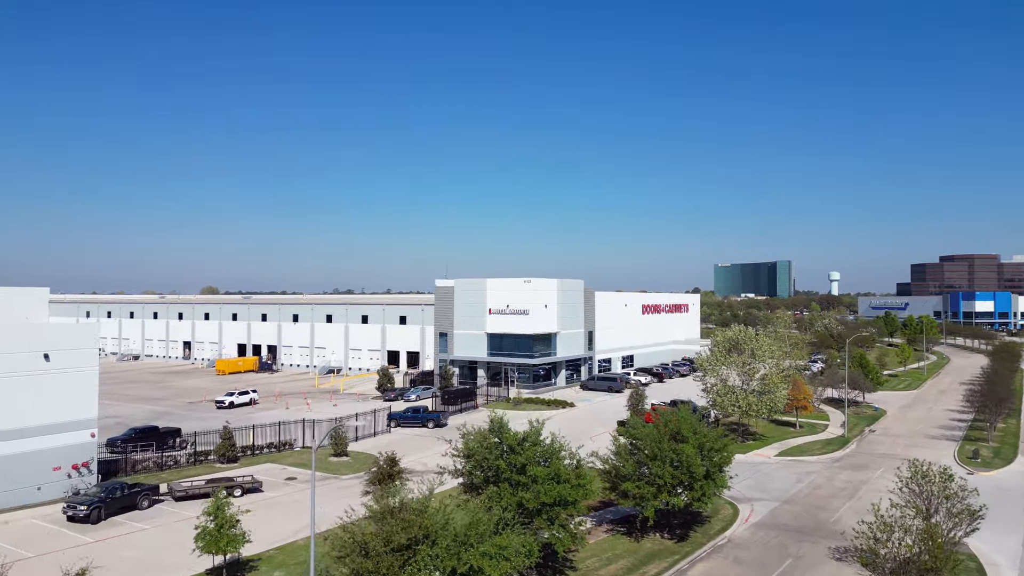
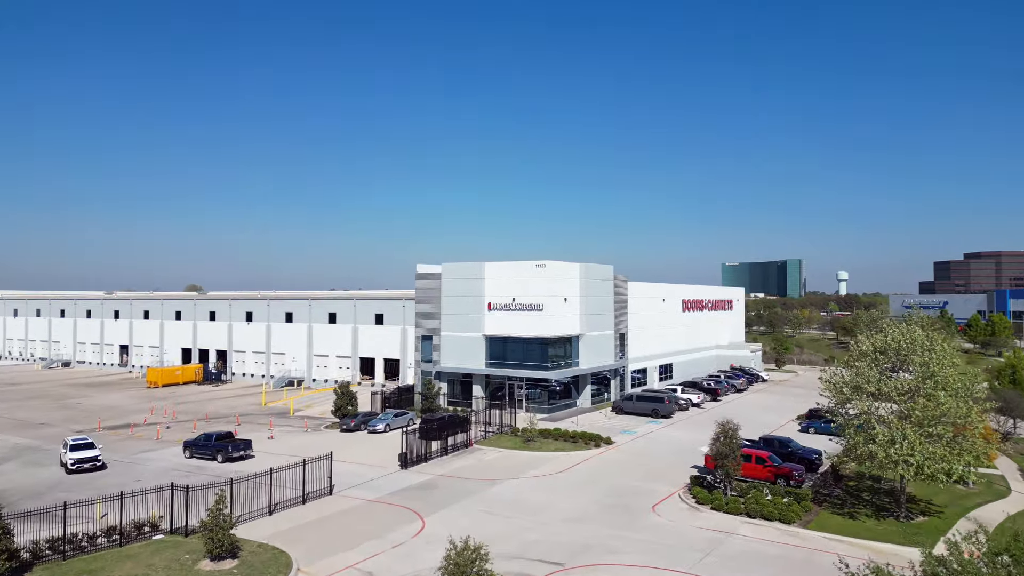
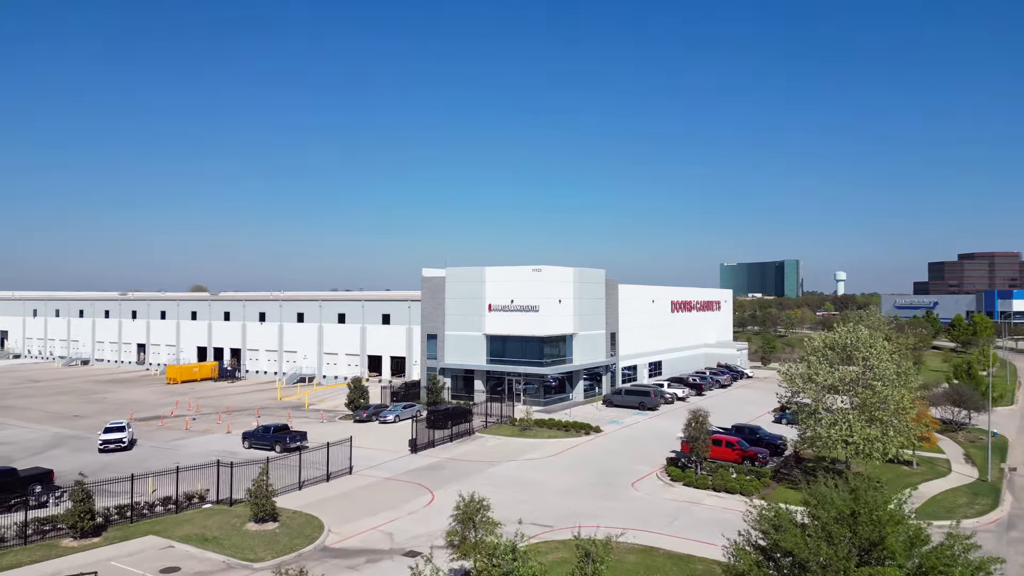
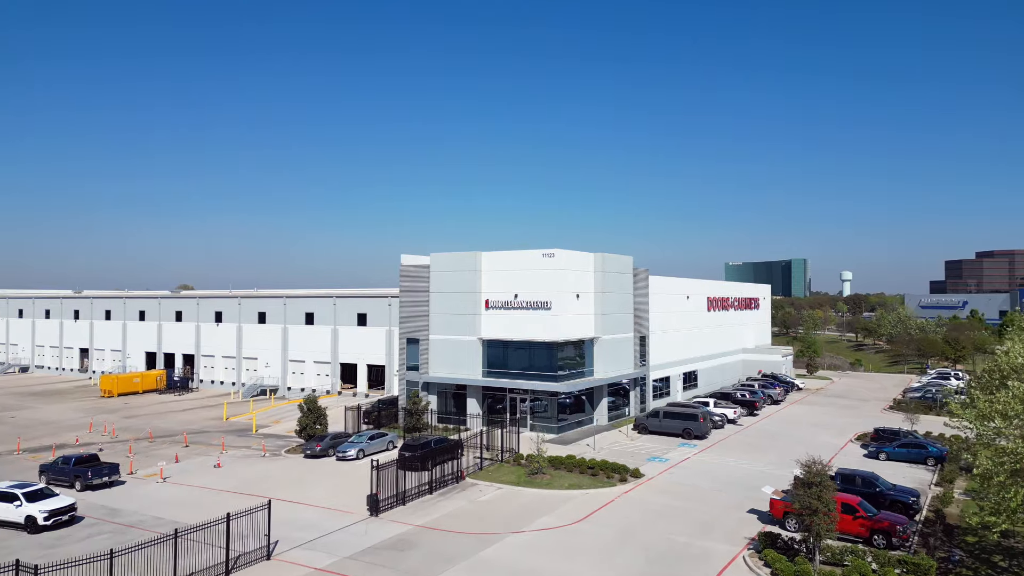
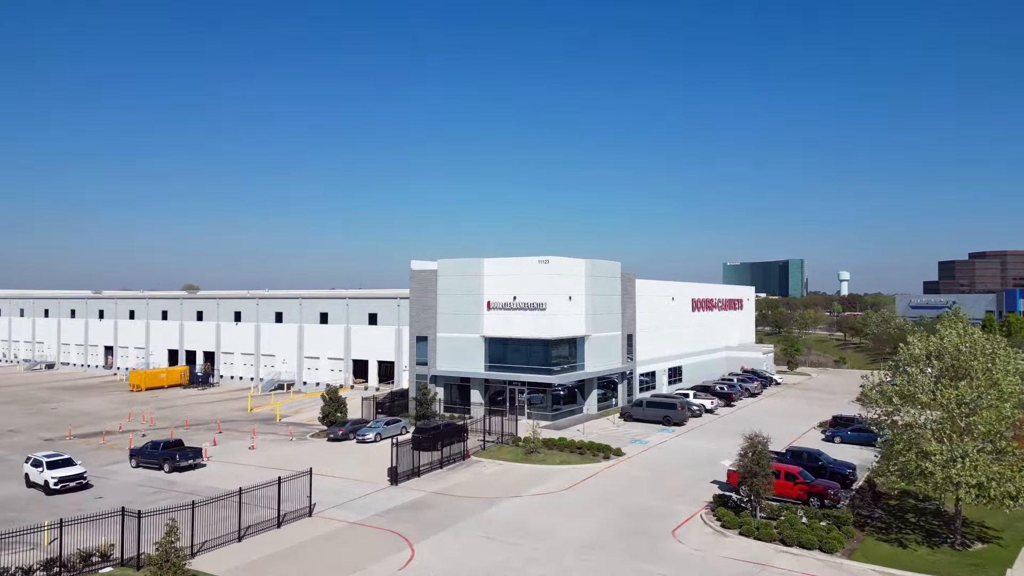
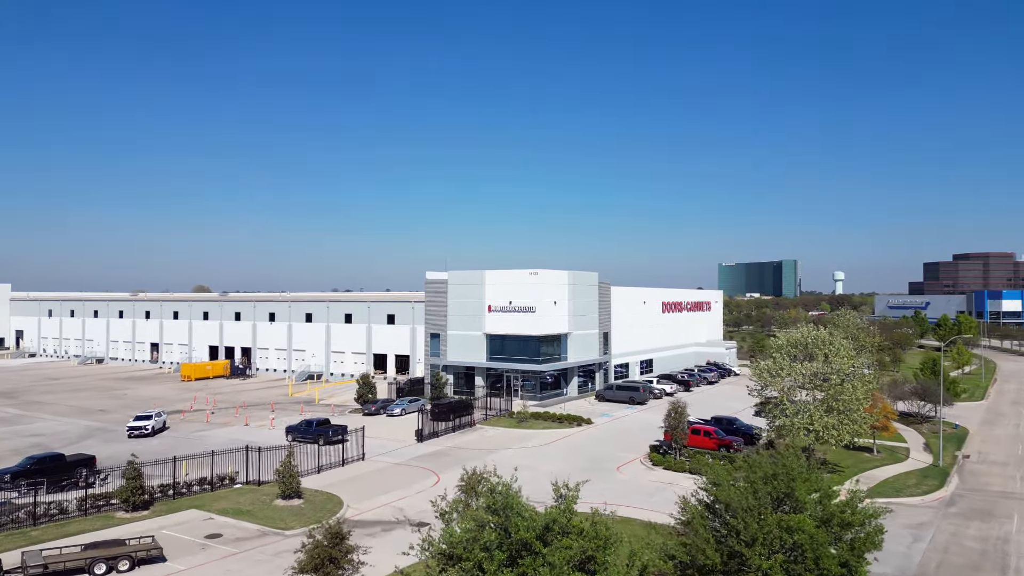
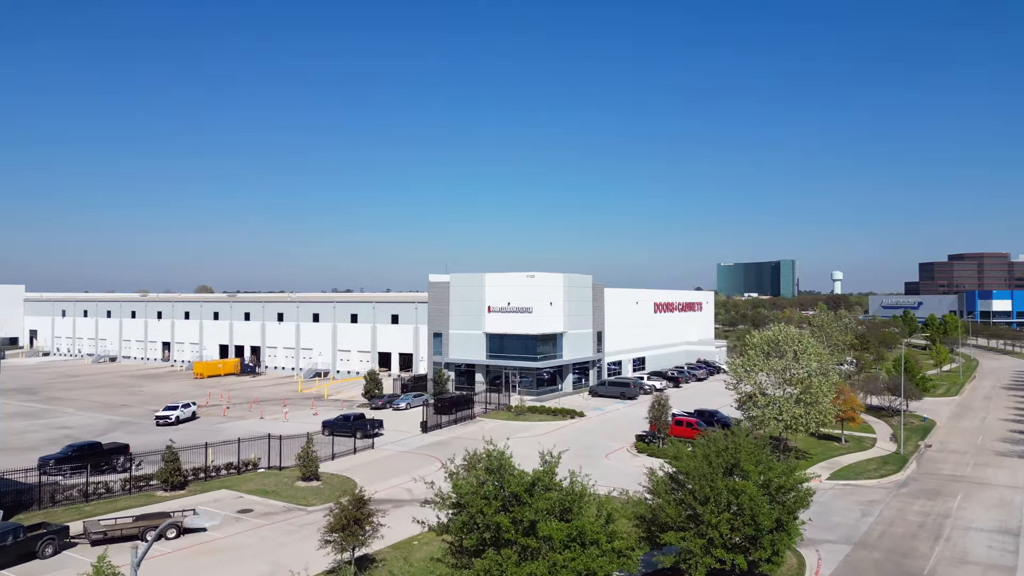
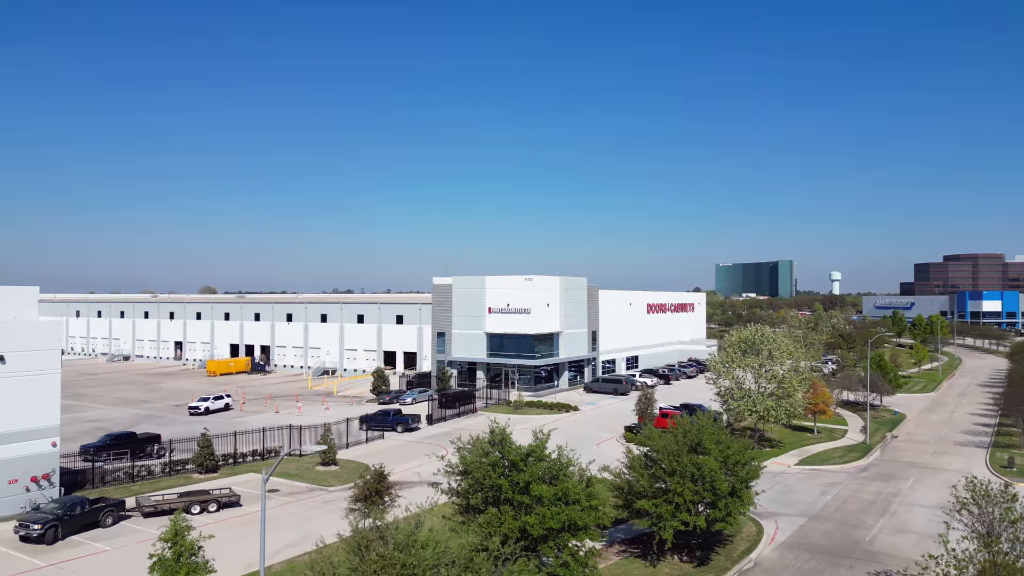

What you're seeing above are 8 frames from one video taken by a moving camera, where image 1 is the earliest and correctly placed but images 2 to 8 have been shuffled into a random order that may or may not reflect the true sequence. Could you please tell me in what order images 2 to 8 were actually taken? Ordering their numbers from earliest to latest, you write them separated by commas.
8, 7, 6, 3, 2, 5, 4
